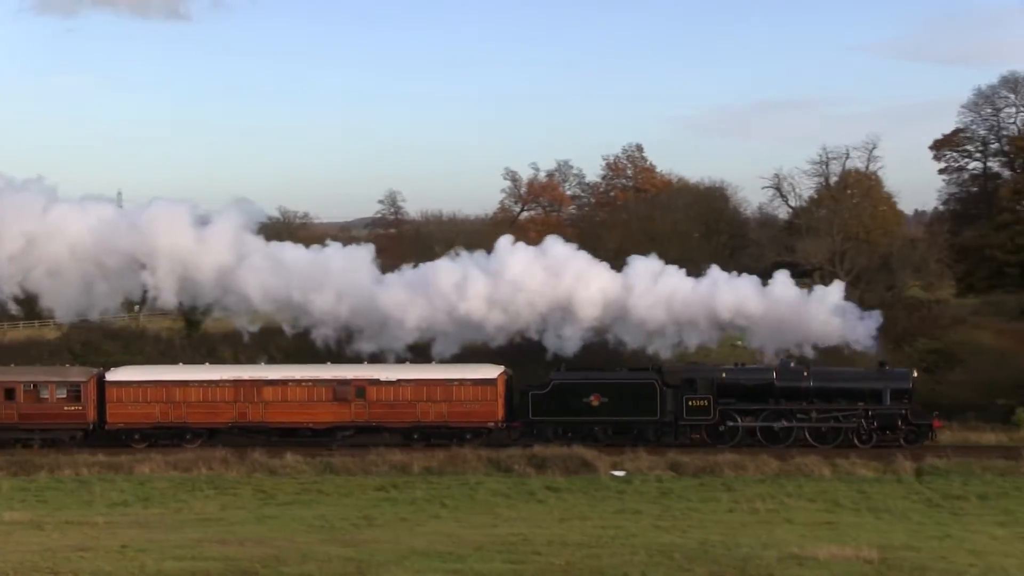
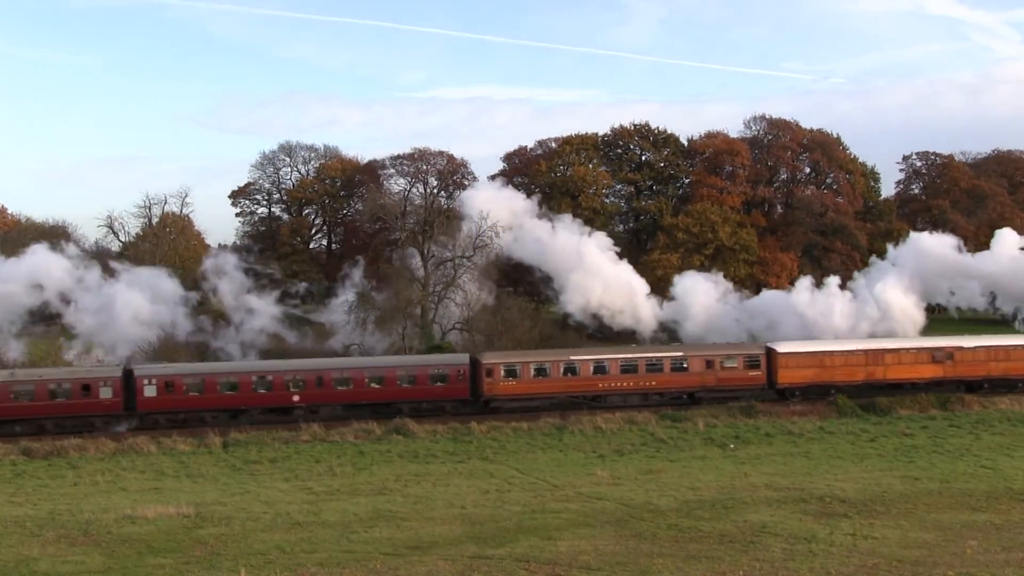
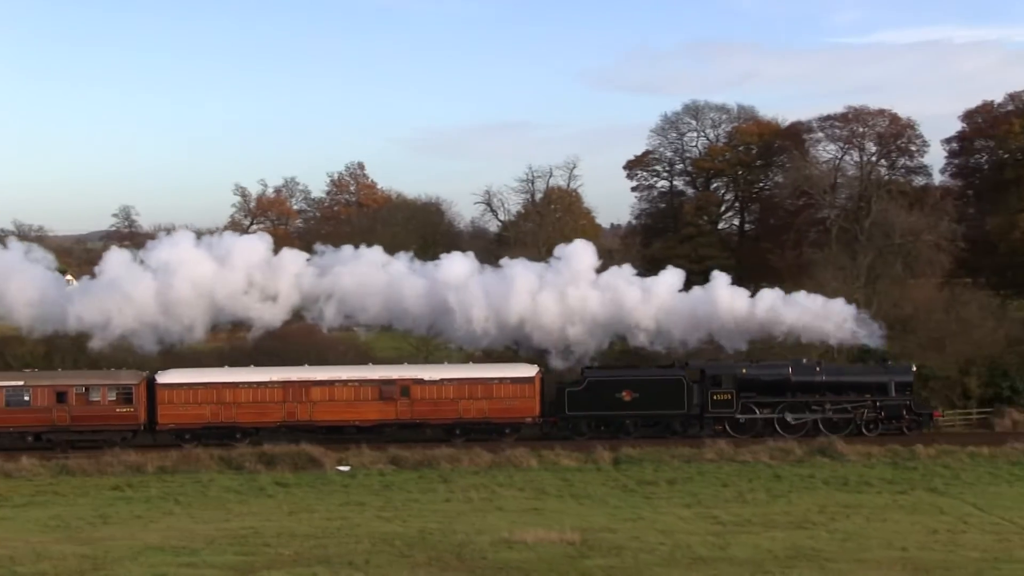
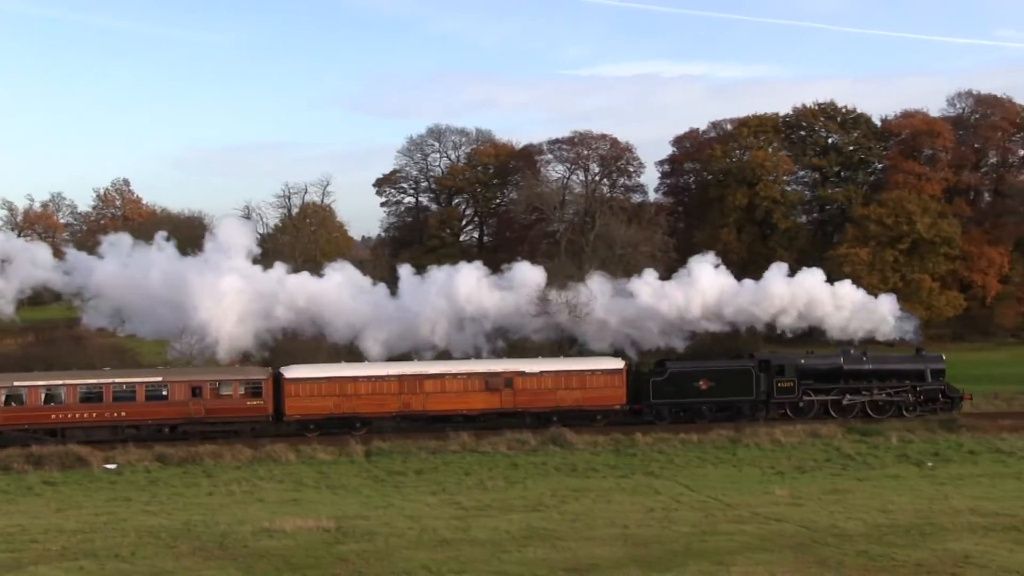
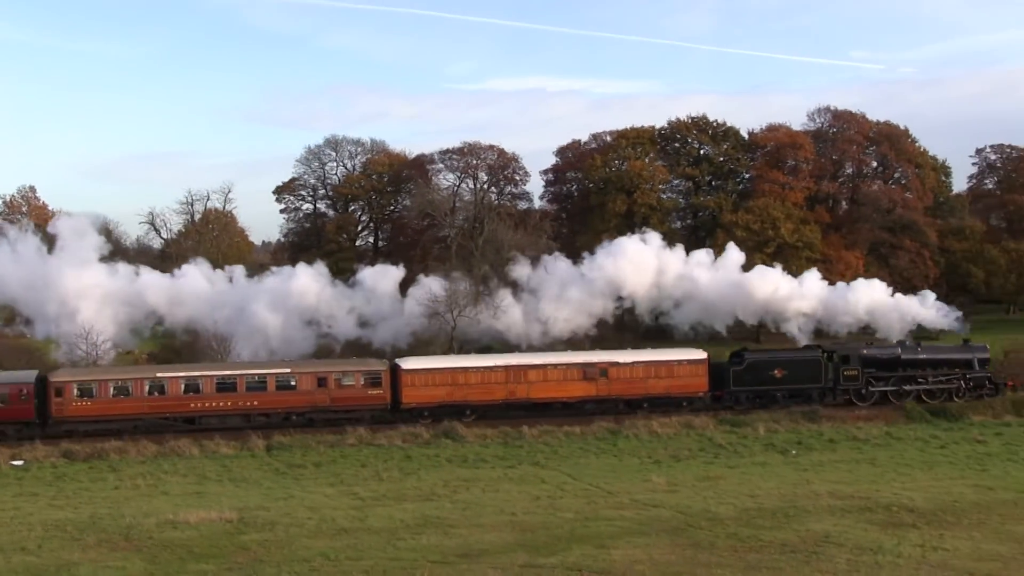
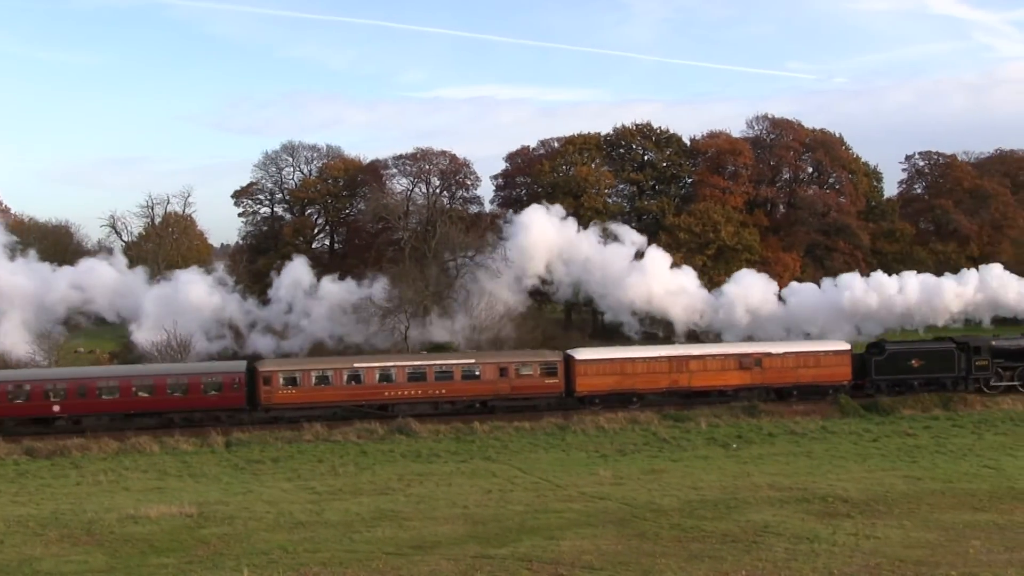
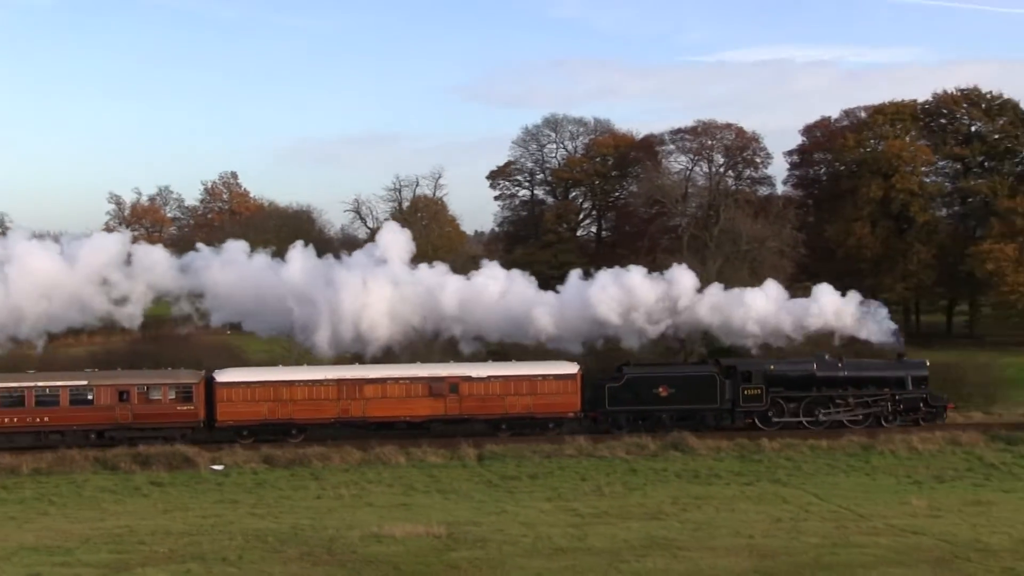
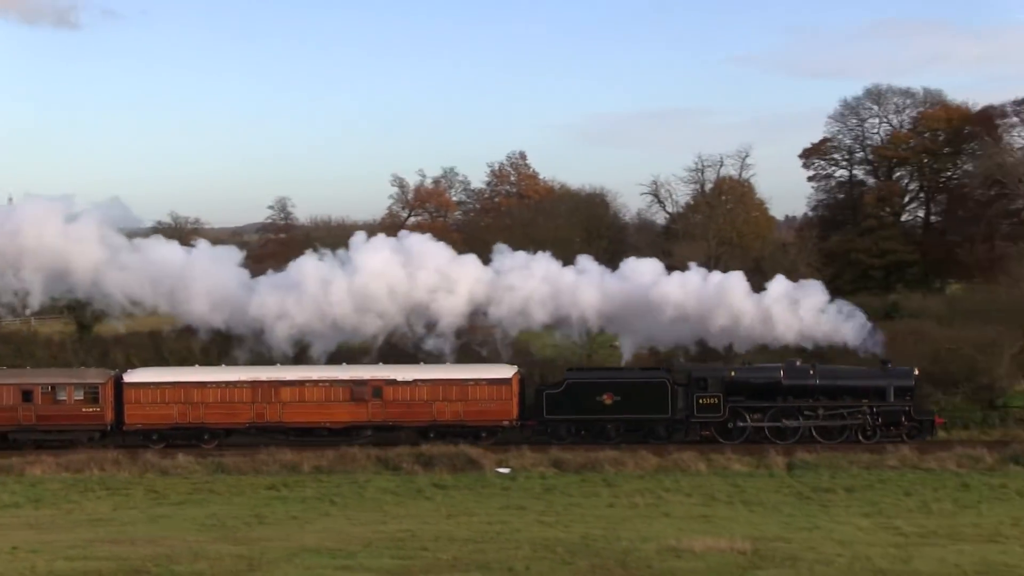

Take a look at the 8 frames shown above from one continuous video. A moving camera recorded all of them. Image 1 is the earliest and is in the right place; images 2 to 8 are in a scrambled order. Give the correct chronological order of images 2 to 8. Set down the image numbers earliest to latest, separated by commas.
8, 3, 7, 4, 5, 6, 2
